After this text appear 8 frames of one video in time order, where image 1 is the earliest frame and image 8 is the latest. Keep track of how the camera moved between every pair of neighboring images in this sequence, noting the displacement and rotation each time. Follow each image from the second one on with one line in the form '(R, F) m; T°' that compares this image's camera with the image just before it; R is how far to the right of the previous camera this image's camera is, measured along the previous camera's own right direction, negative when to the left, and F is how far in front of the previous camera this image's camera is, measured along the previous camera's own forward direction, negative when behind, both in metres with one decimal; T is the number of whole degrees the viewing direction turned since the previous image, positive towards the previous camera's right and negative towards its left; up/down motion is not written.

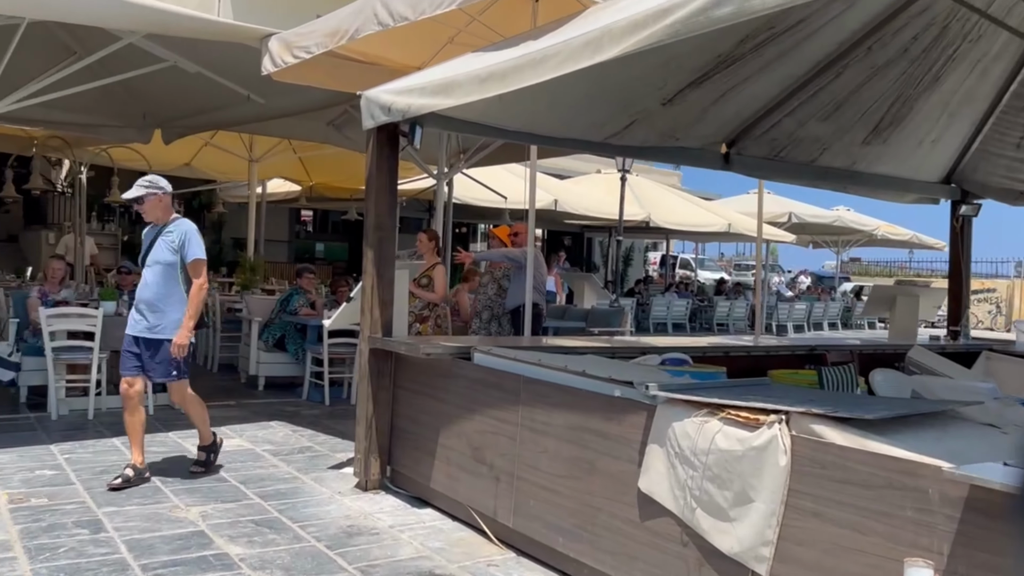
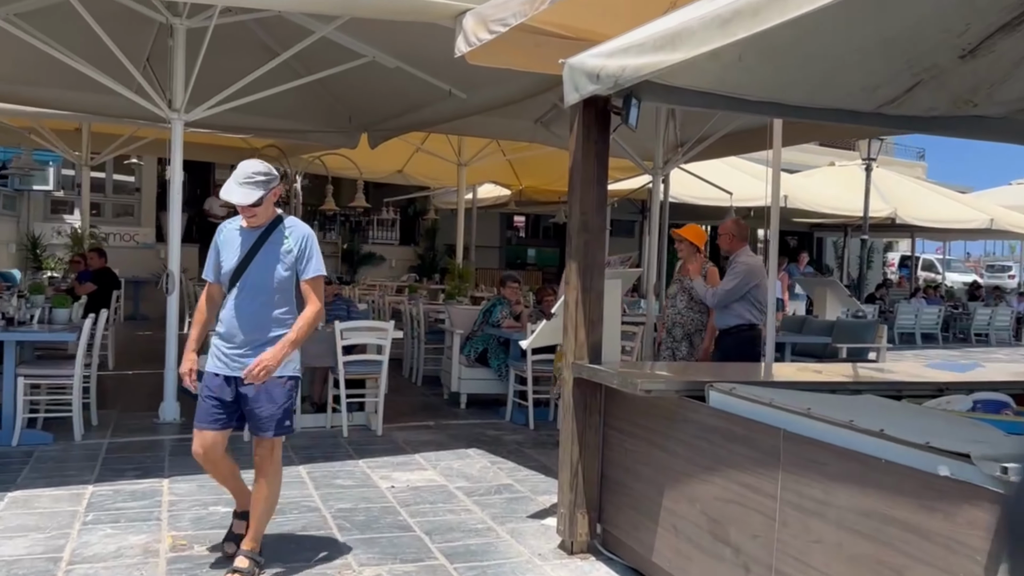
(-0.1, +0.9) m; -13°
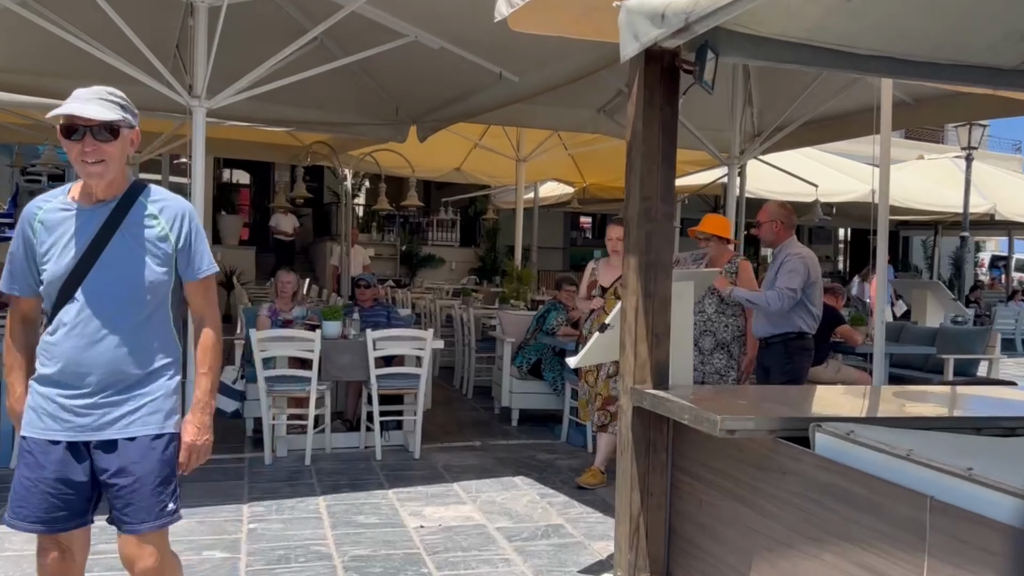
(+0.1, +0.7) m; -4°
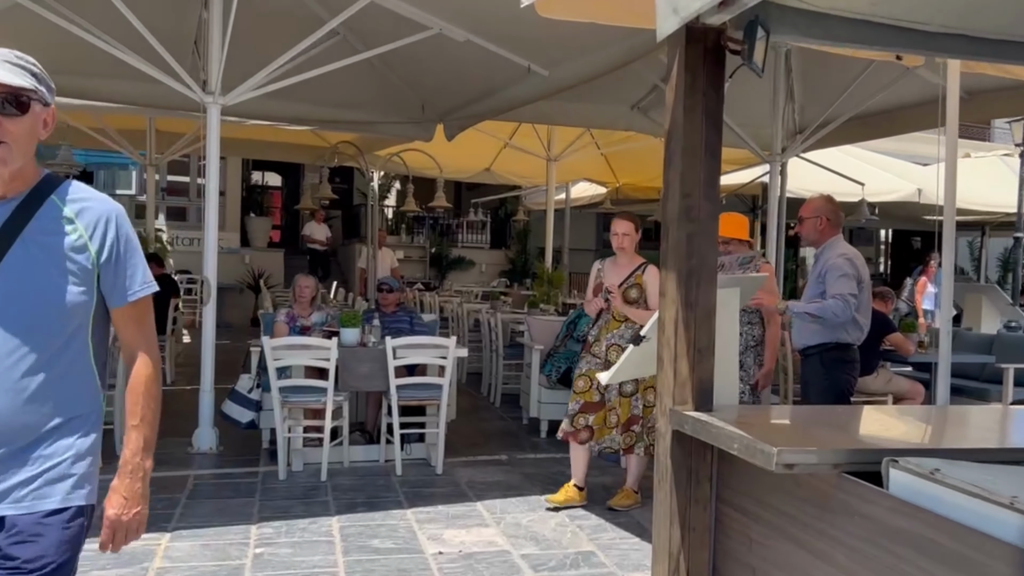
(0.0, +0.3) m; -2°
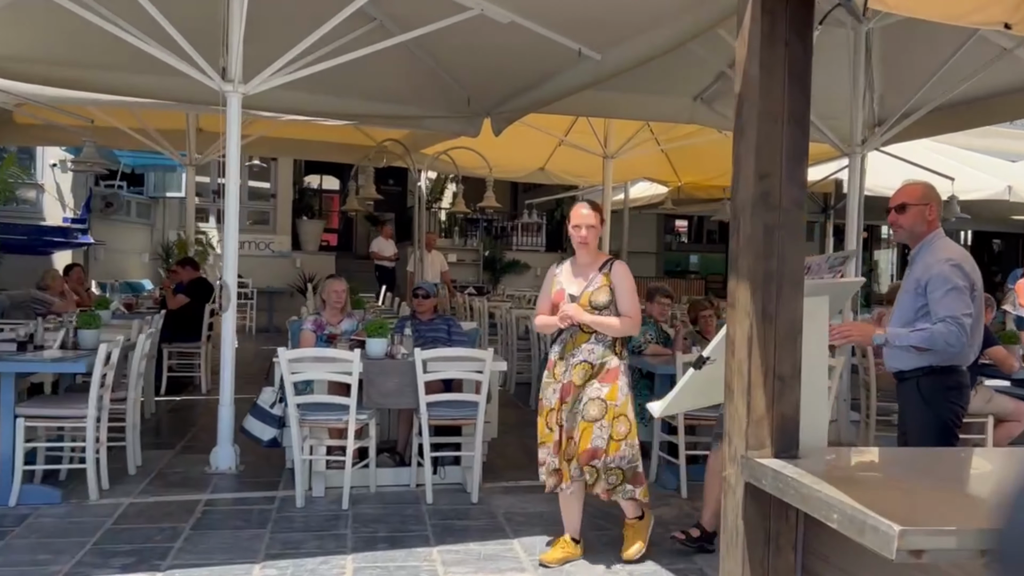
(+0.1, +0.6) m; -4°
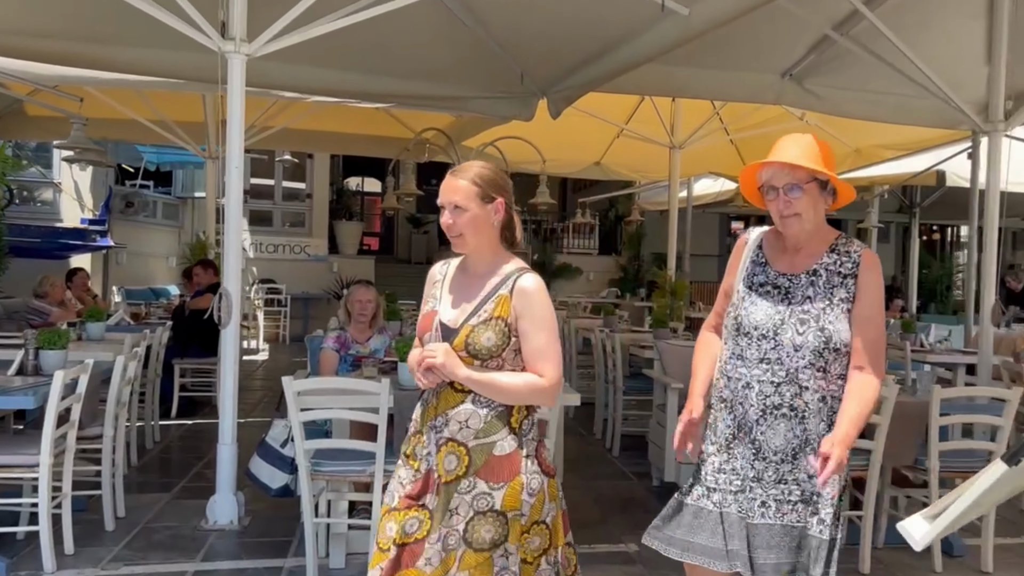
(-0.1, +1.1) m; -3°
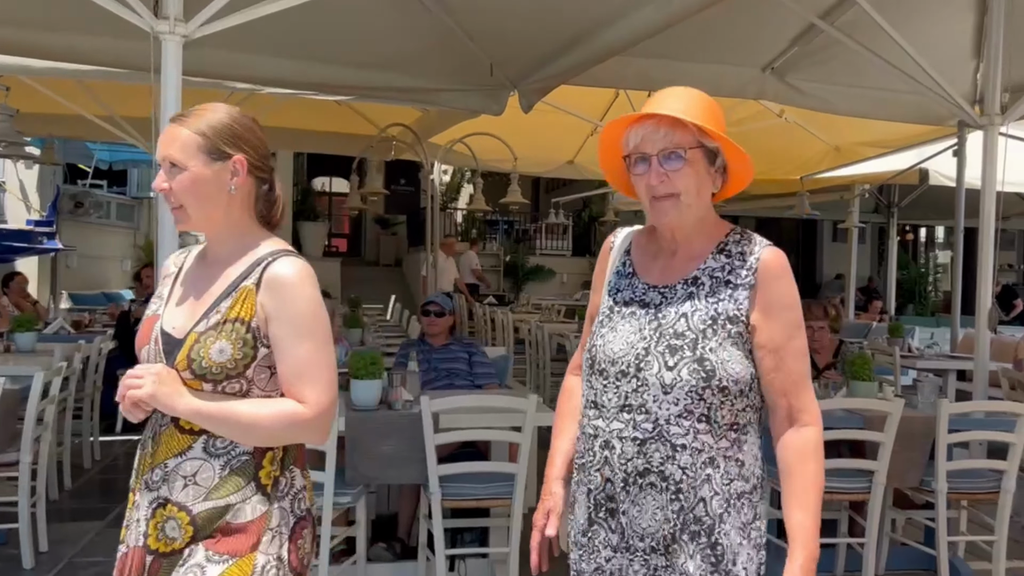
(0.0, +0.4) m; +2°
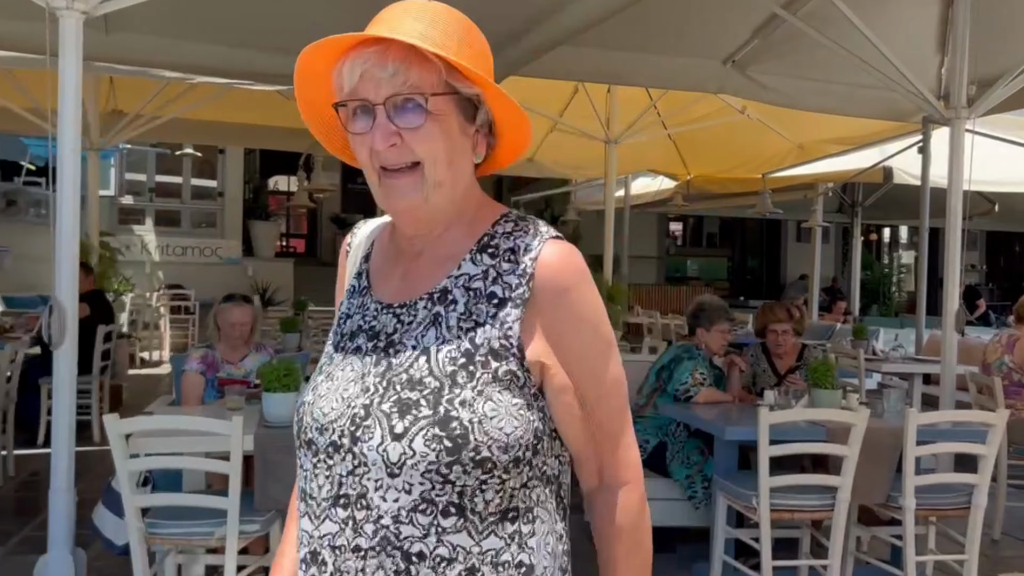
(+0.1, +0.3) m; +2°
